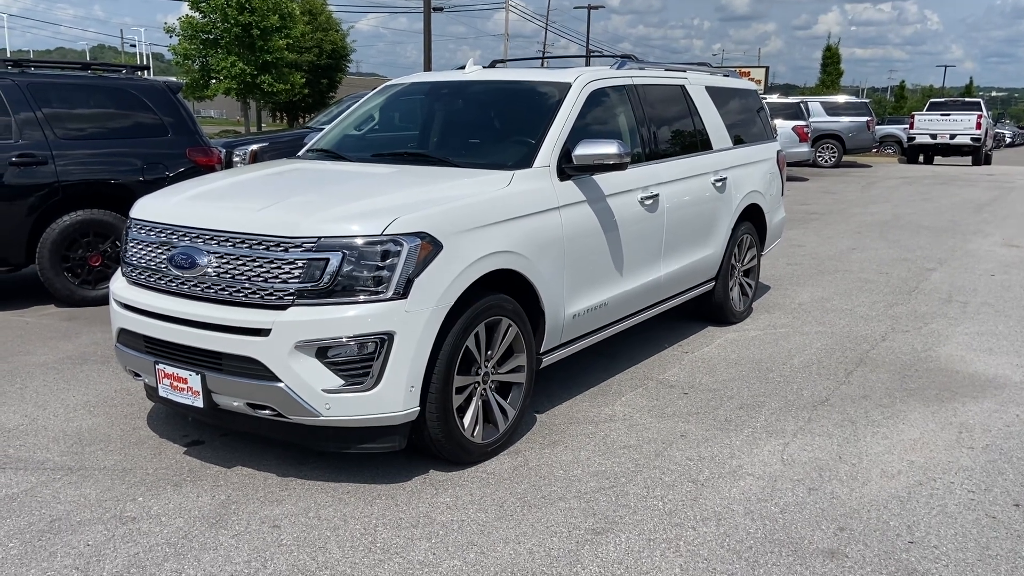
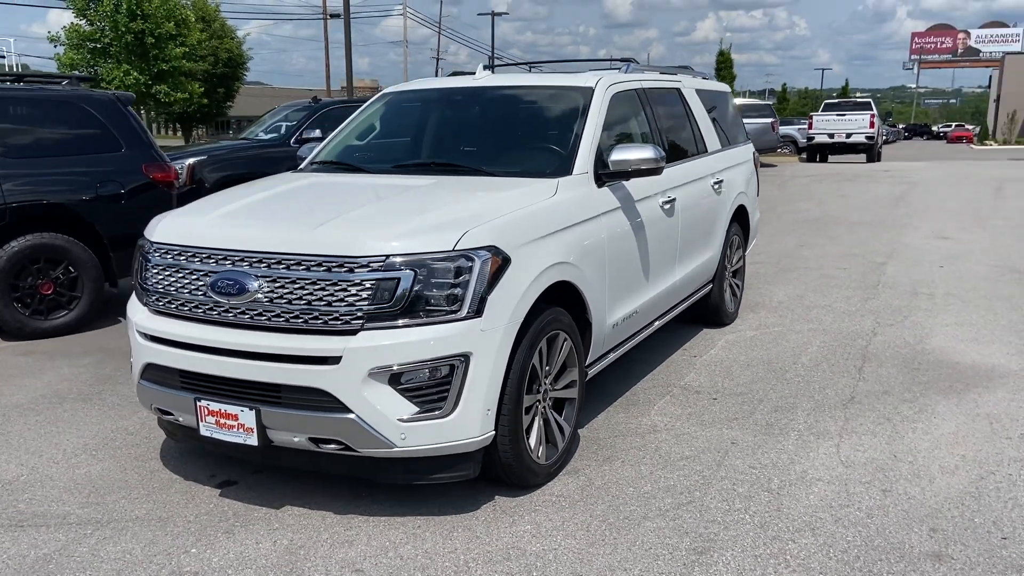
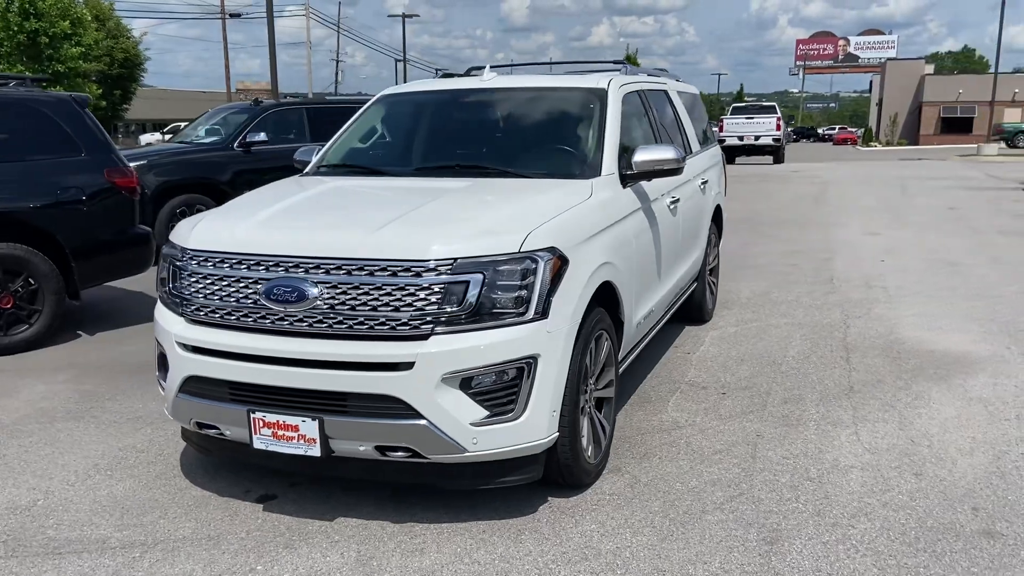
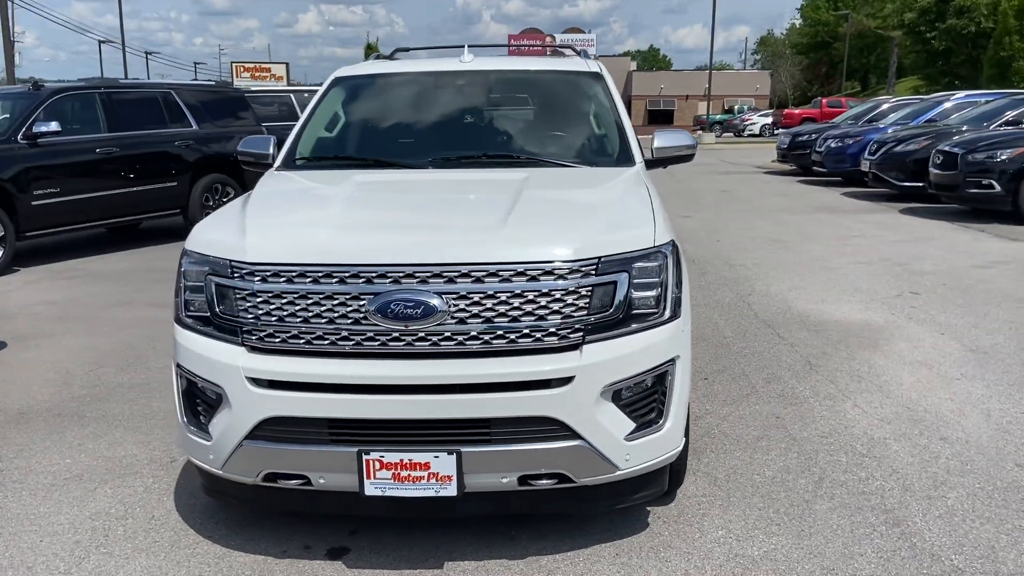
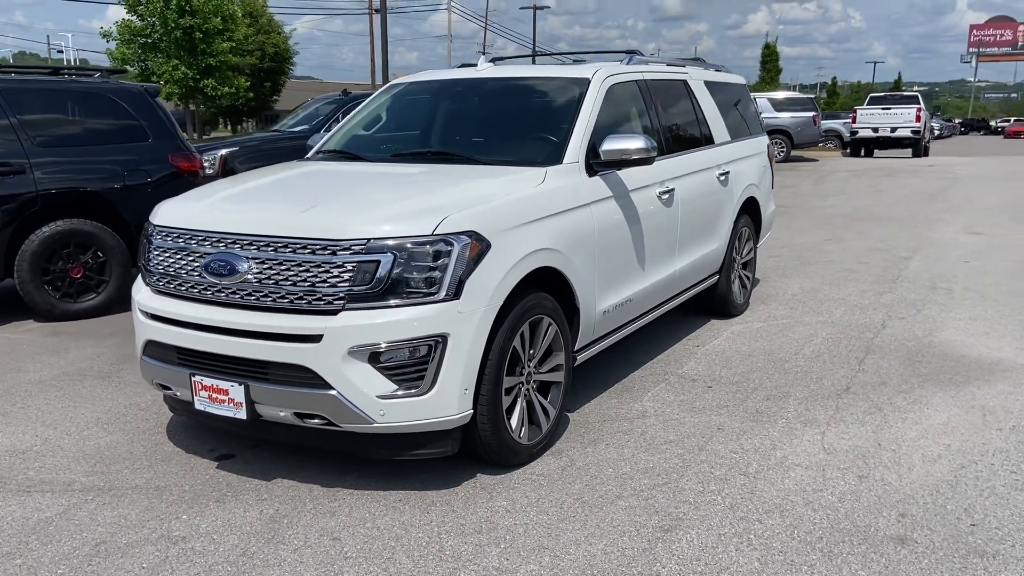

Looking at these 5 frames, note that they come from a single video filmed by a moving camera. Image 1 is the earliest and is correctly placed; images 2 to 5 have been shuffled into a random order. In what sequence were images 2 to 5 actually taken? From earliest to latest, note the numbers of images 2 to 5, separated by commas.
5, 2, 3, 4
